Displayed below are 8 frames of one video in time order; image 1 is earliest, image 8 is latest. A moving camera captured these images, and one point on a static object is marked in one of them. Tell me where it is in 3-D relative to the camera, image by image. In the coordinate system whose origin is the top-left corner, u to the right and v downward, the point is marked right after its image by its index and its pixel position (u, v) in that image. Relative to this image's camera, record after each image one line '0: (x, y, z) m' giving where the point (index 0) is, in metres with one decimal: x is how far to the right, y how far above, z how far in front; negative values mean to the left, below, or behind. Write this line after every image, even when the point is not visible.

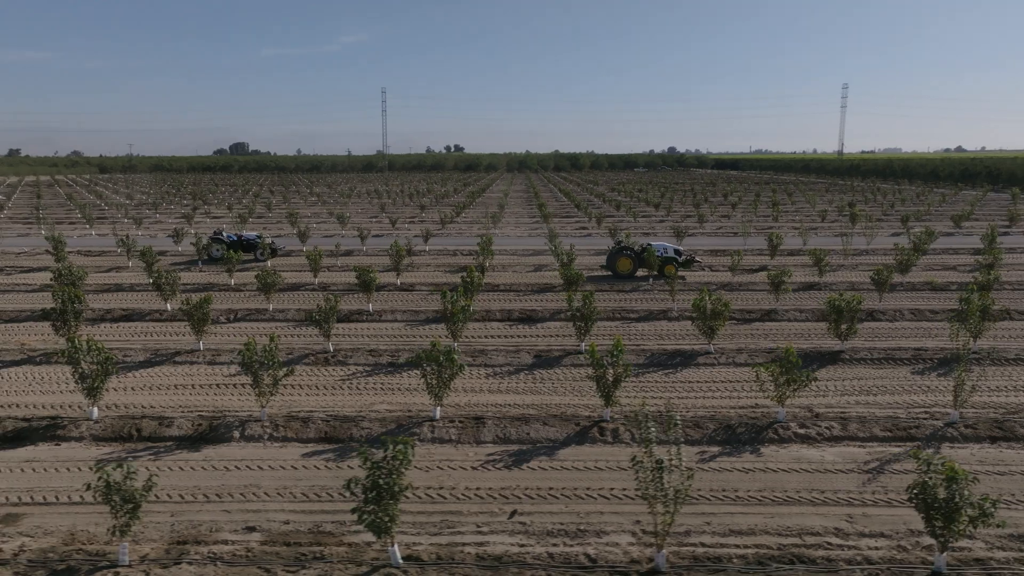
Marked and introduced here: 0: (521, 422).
0: (+0.2, -2.1, +10.9) m
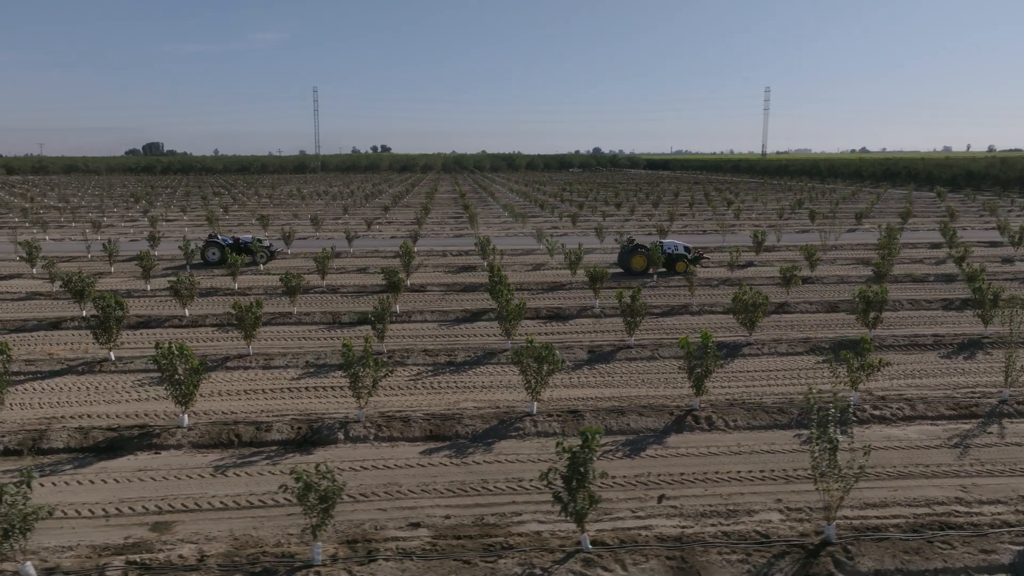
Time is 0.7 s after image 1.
0: (+1.7, -2.0, +11.3) m
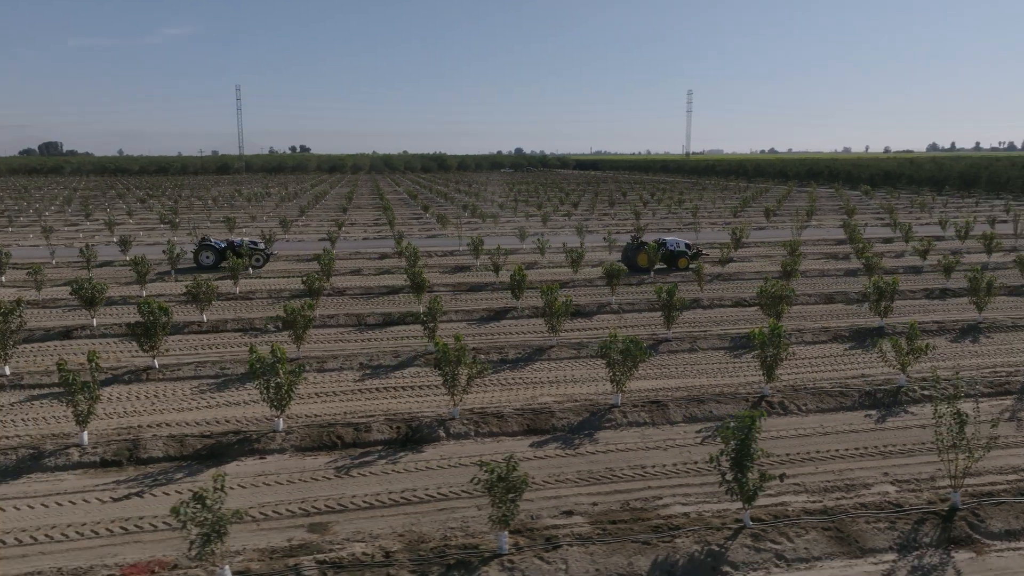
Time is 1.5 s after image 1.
0: (+3.1, -1.9, +11.8) m
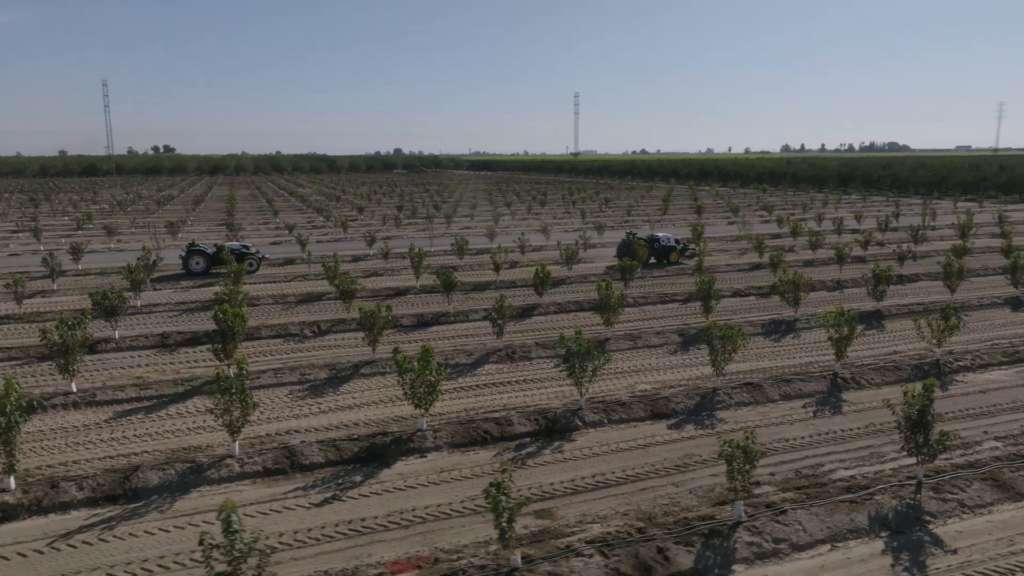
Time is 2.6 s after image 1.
0: (+5.0, -1.7, +12.9) m
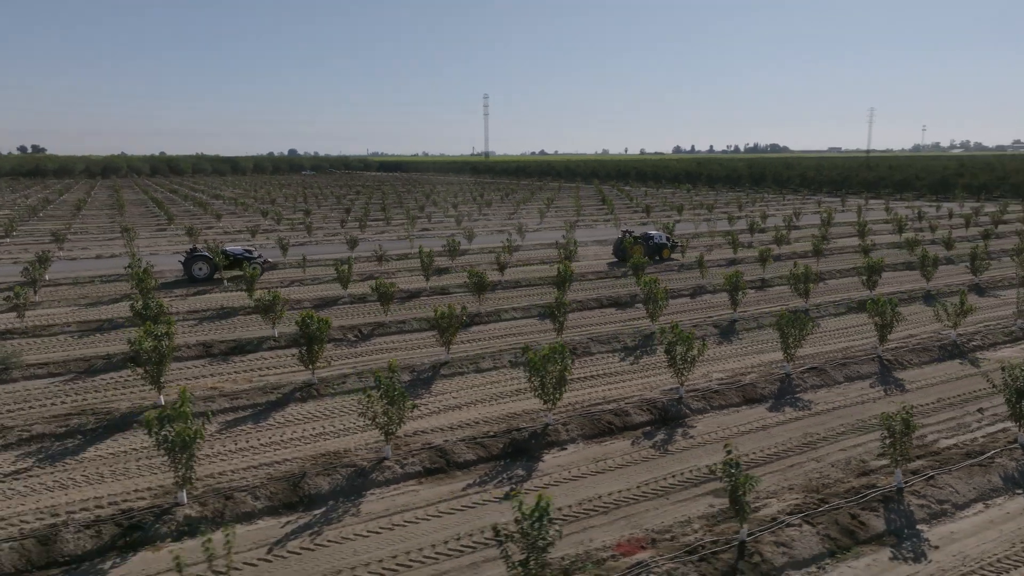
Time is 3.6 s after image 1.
0: (+6.6, -1.5, +14.1) m
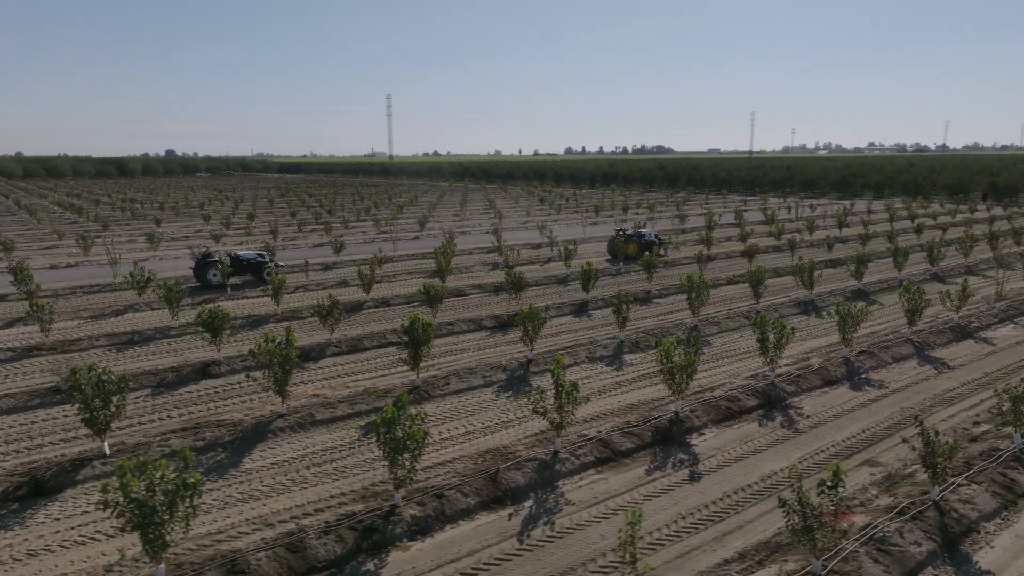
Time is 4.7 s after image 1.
0: (+8.3, -1.3, +15.6) m
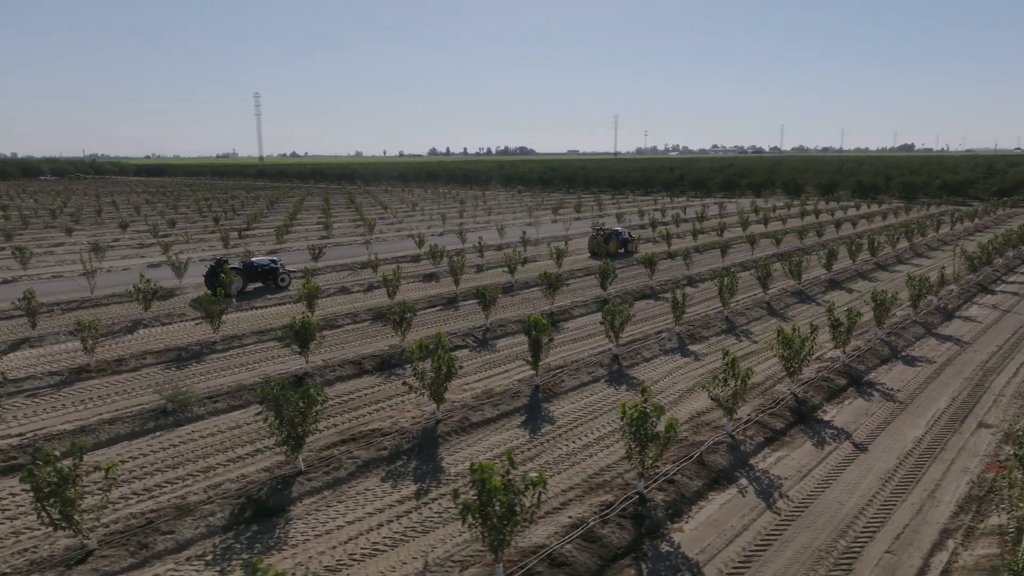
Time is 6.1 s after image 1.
0: (+9.8, -1.0, +17.7) m
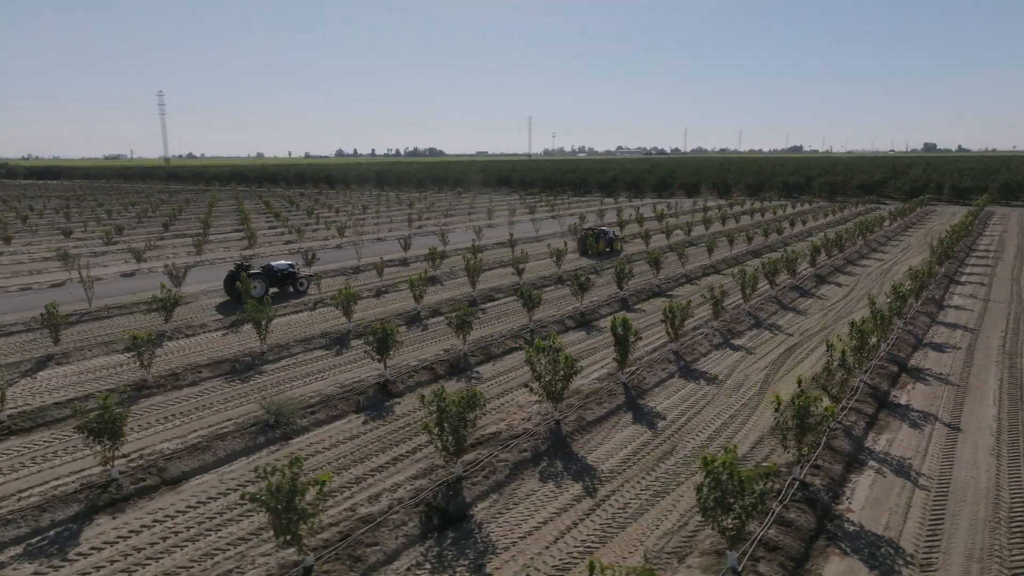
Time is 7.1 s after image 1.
0: (+10.9, -0.8, +19.1) m
